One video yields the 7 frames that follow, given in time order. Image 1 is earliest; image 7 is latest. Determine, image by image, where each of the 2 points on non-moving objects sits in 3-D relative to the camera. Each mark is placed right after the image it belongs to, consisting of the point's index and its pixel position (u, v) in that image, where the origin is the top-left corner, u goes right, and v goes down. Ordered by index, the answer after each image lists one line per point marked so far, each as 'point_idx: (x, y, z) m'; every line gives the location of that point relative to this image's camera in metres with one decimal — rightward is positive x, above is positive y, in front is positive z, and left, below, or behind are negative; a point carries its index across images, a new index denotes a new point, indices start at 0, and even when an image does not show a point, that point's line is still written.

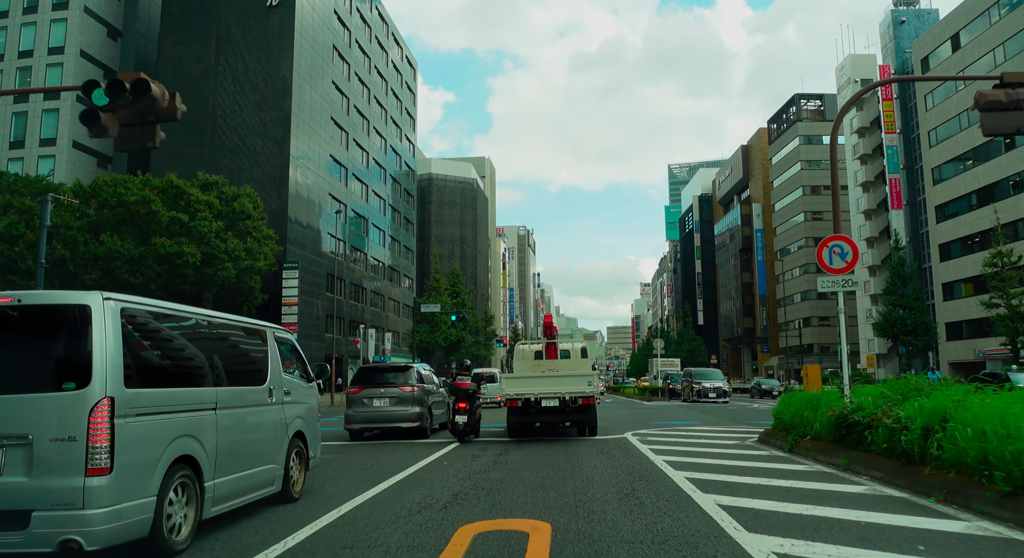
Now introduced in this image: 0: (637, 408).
0: (+3.7, -3.6, +19.6) m
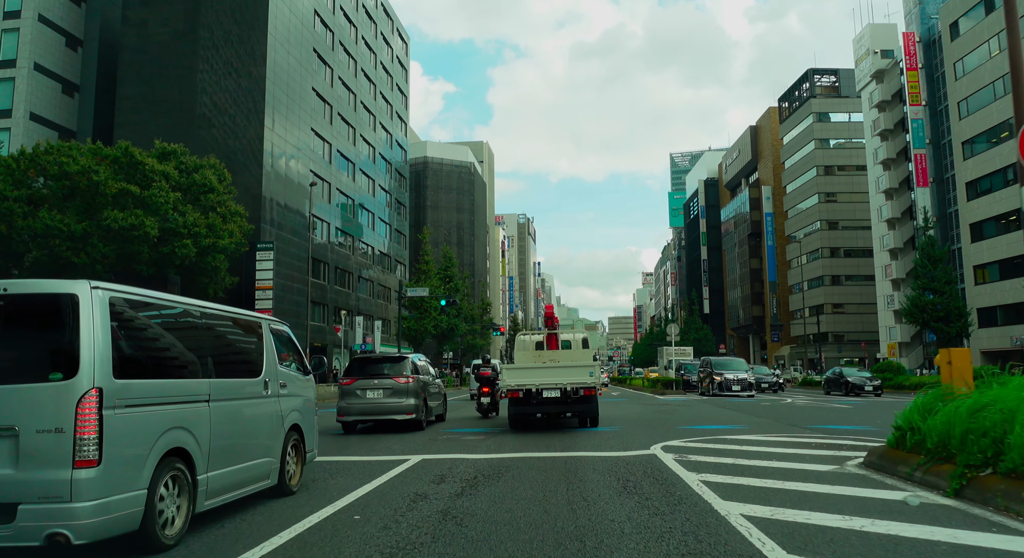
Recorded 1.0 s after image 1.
0: (+3.7, -3.4, +19.5) m
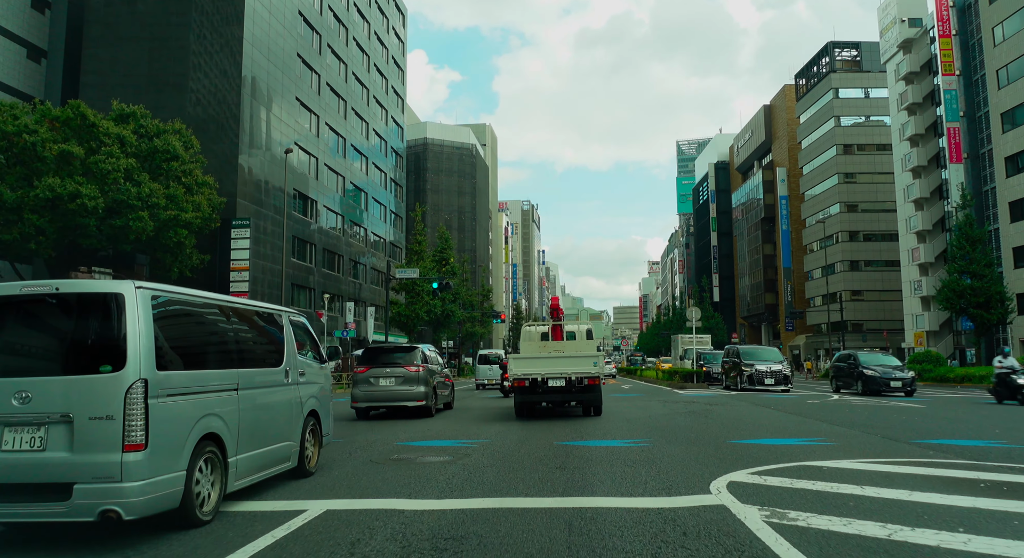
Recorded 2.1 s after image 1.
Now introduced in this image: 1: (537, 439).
0: (+3.9, -3.1, +19.8) m
1: (+0.4, -2.3, +10.6) m
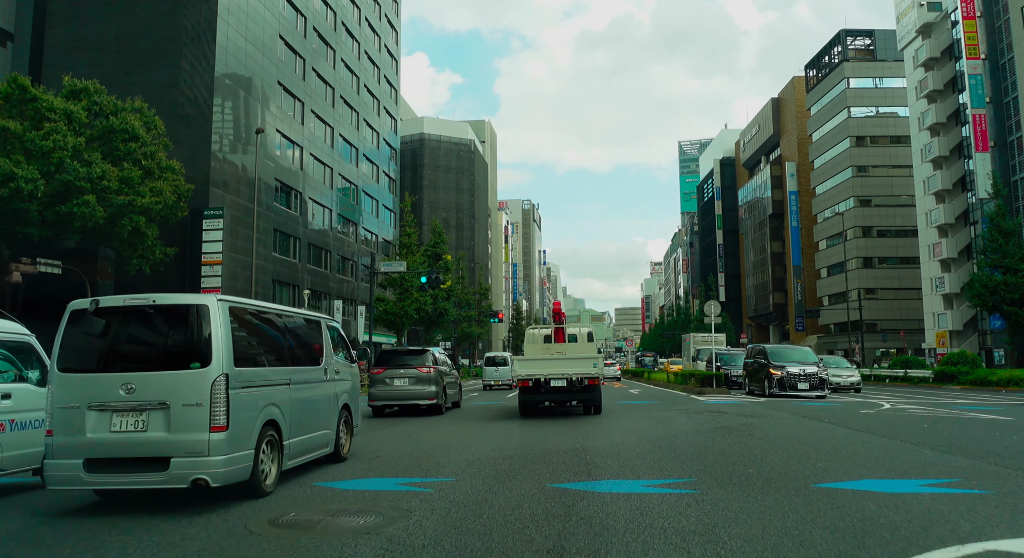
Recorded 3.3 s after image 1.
0: (+3.8, -2.9, +17.6) m
1: (+0.3, -2.0, +8.3) m
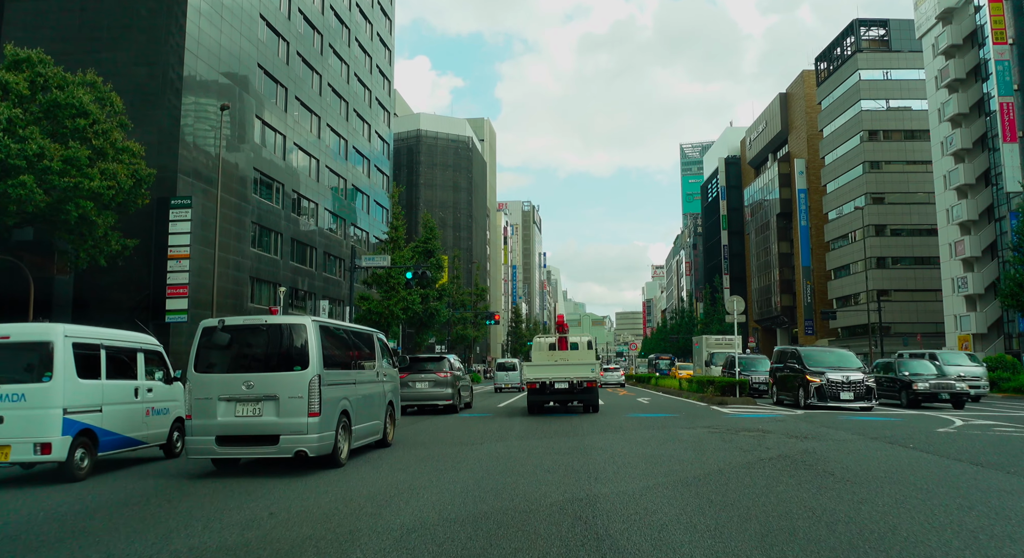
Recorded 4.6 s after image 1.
0: (+3.6, -2.7, +14.8) m
1: (+0.1, -1.7, +5.5) m
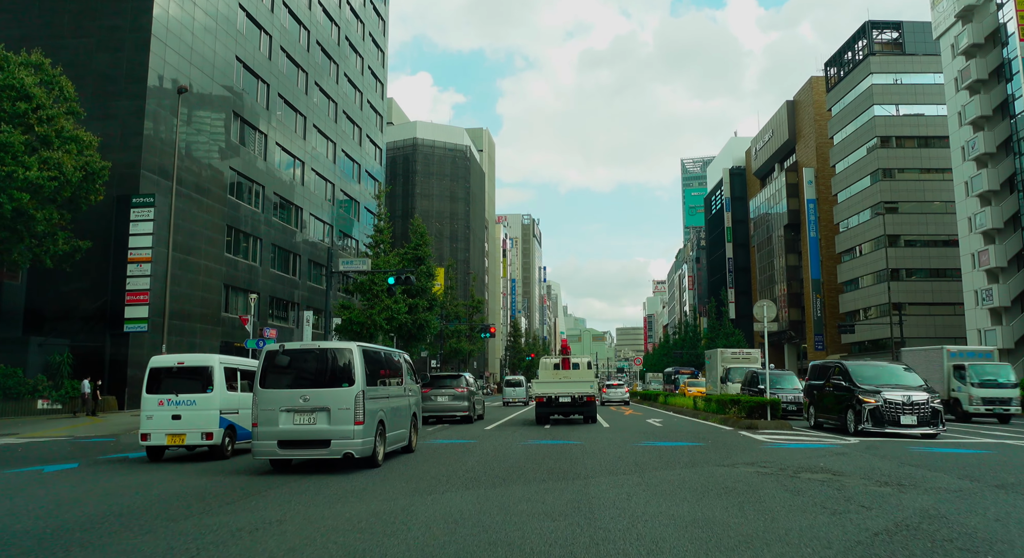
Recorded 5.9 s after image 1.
0: (+3.4, -2.6, +12.0) m
1: (-0.2, -1.5, +2.8) m
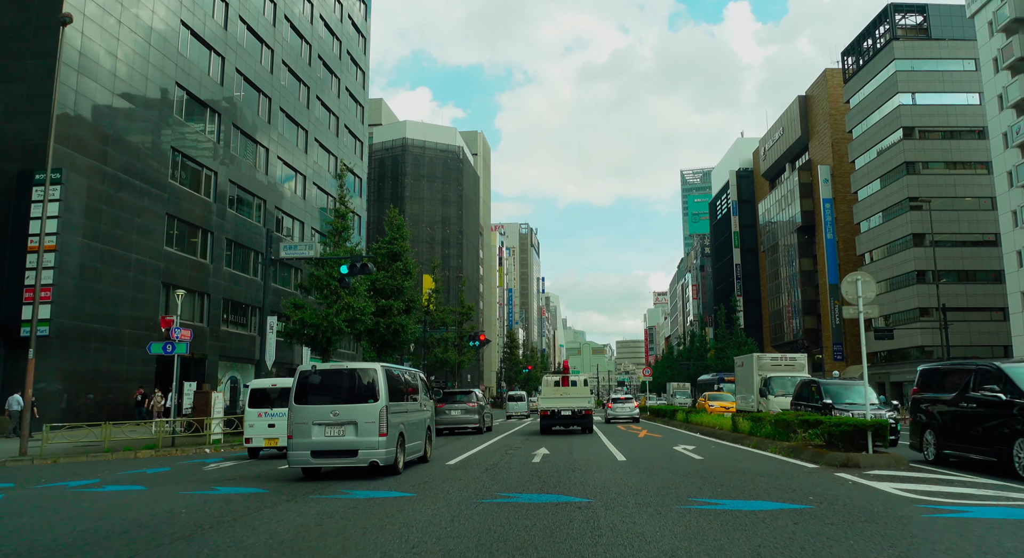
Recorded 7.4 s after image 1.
0: (+3.0, -2.0, +7.0) m
1: (-0.6, -0.7, -2.2) m
